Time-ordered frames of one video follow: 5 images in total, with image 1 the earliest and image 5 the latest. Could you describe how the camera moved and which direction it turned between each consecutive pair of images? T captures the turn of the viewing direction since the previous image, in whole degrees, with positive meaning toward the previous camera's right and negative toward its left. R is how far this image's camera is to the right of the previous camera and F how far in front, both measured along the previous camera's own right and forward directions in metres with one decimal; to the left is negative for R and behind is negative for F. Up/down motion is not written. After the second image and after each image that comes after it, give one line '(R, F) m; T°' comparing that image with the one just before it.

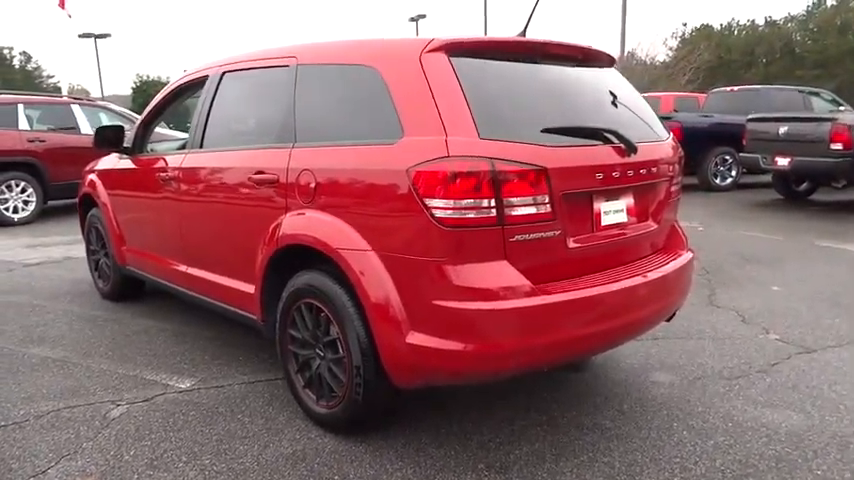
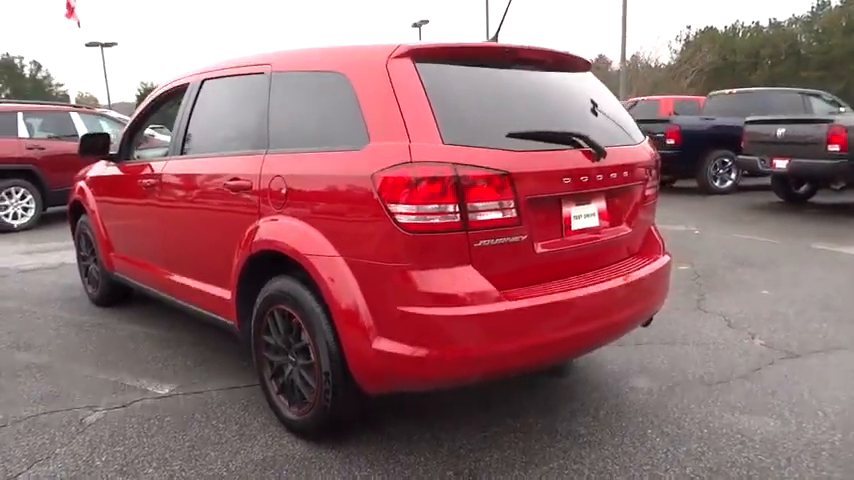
(+0.2, 0.0) m; -1°
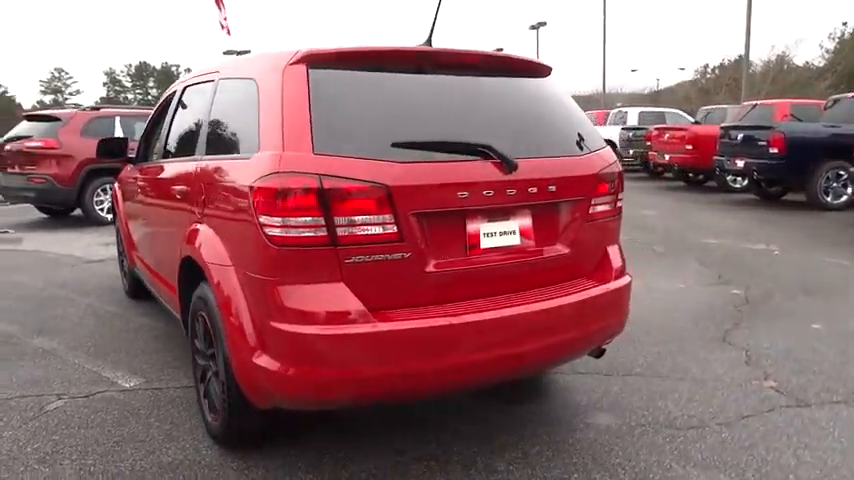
(+1.0, +0.3) m; -12°
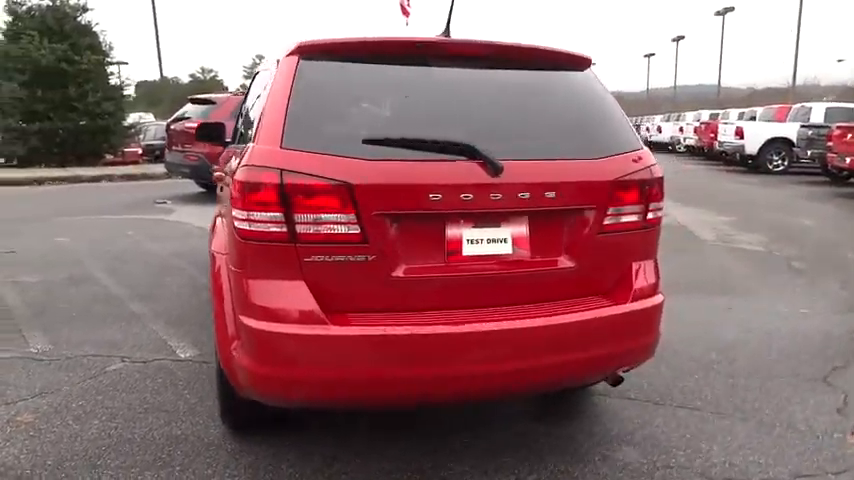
(+0.7, +0.3) m; -15°
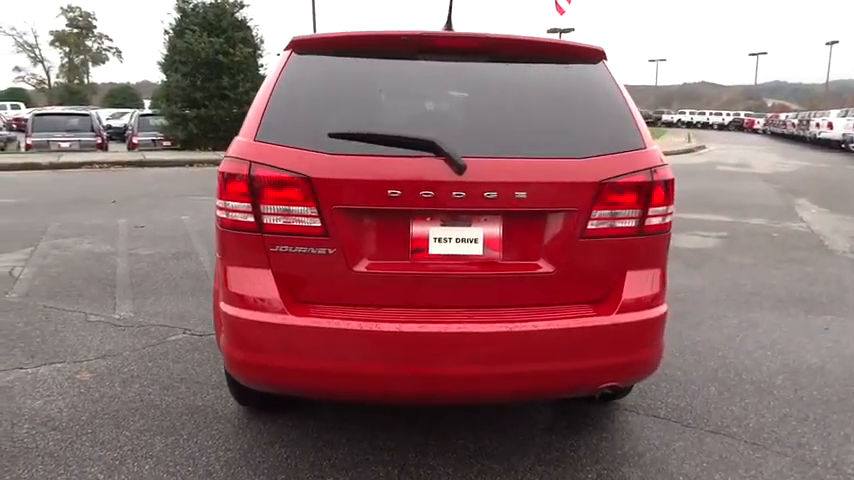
(+0.7, +0.1) m; -13°
